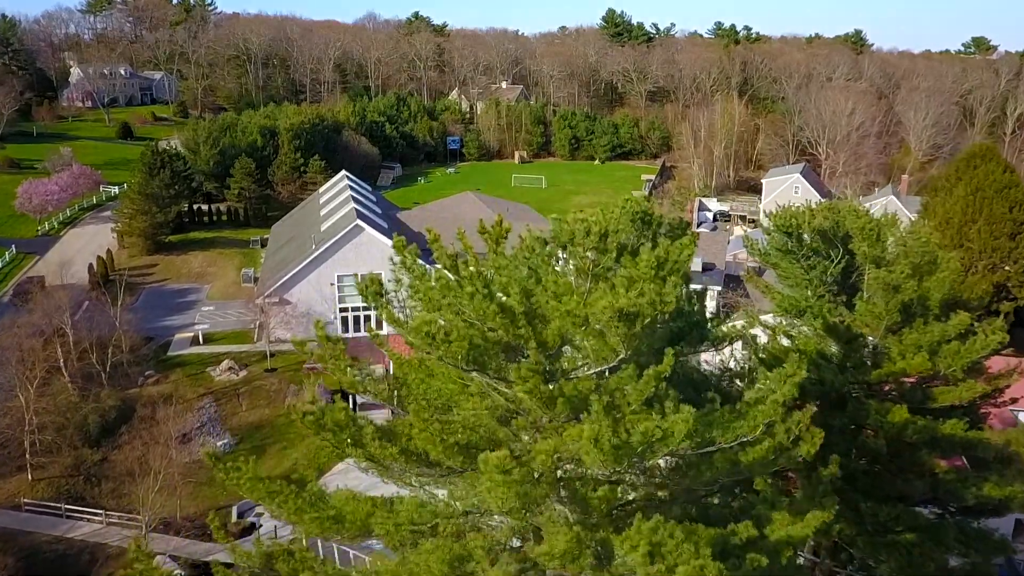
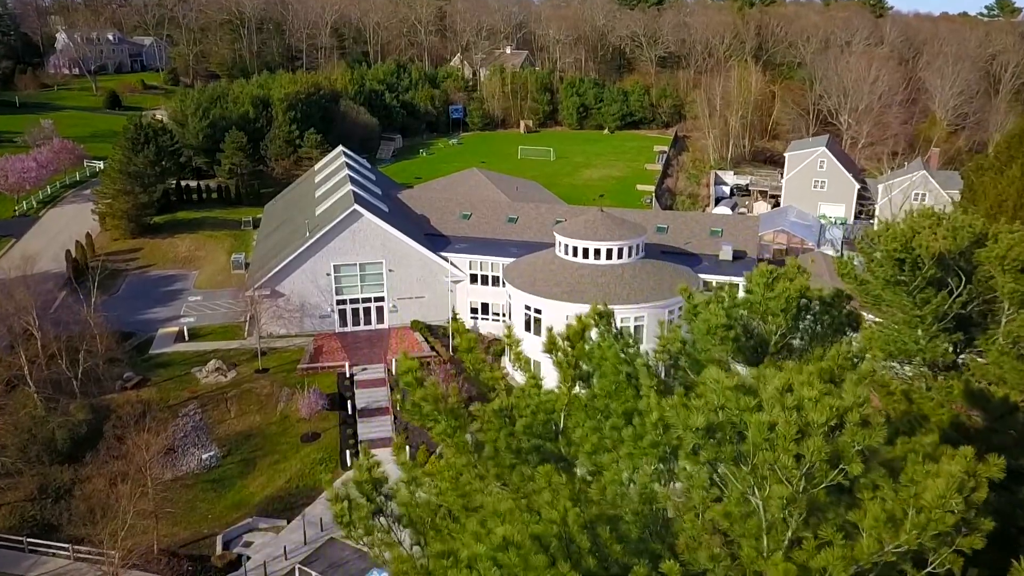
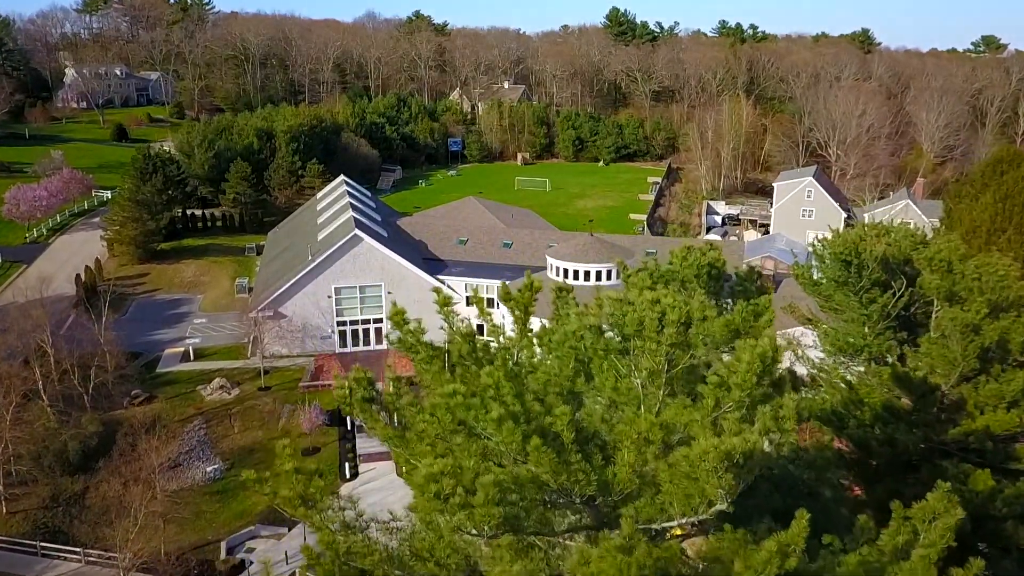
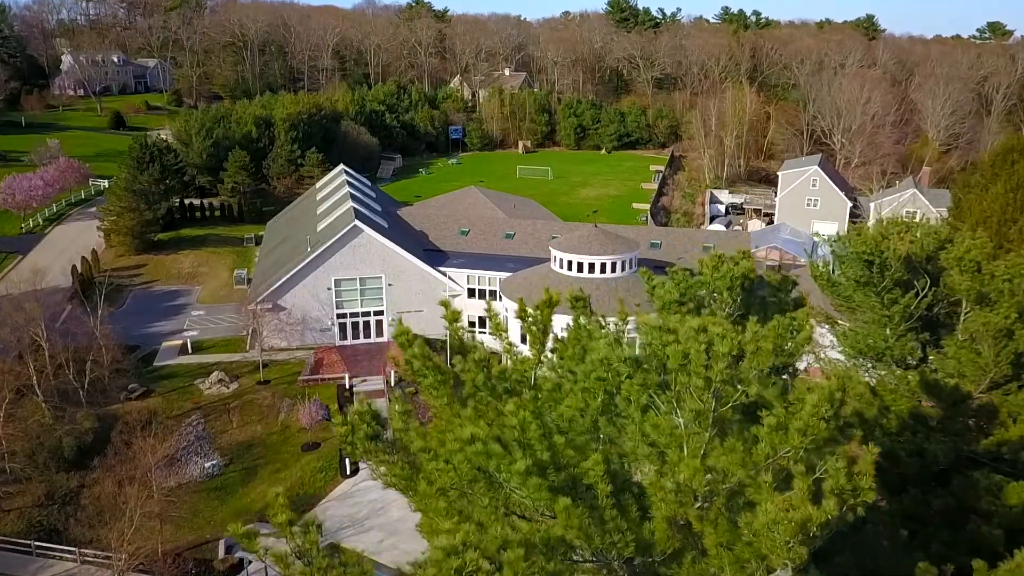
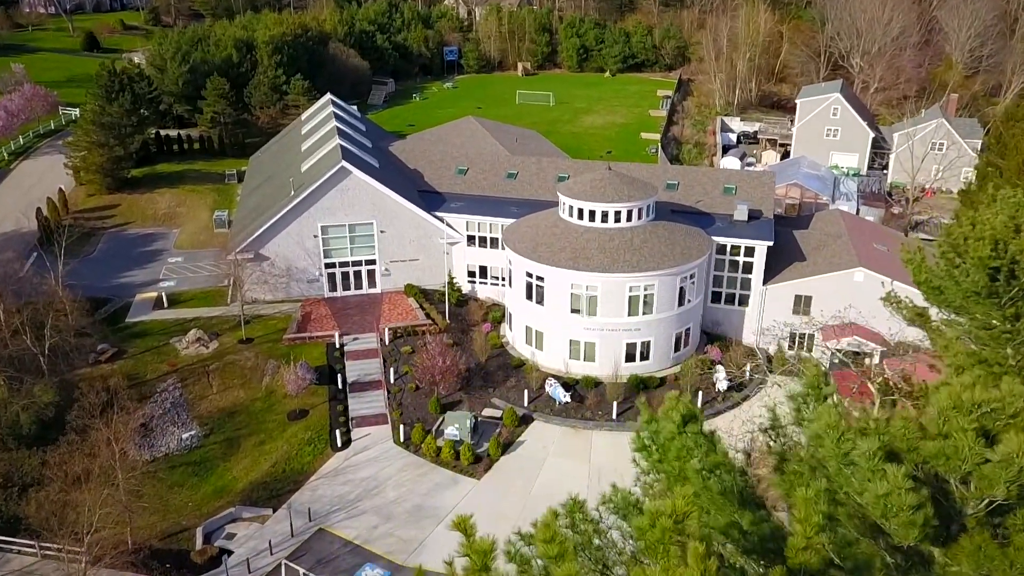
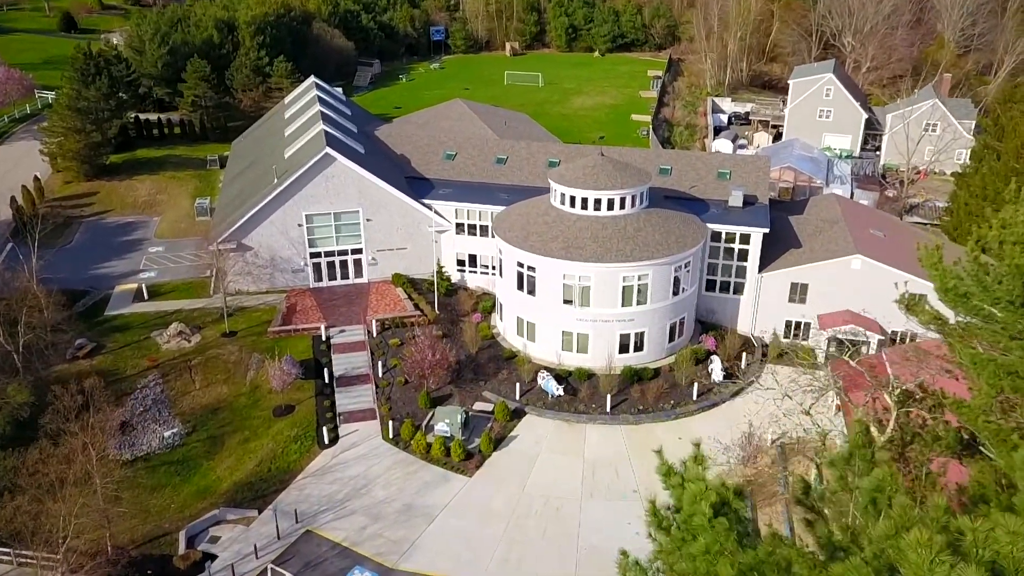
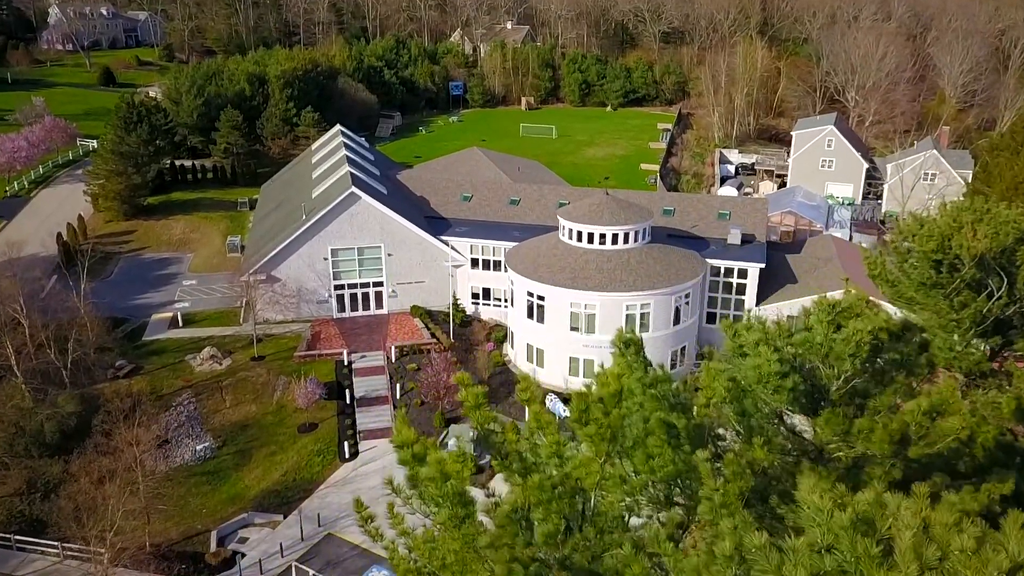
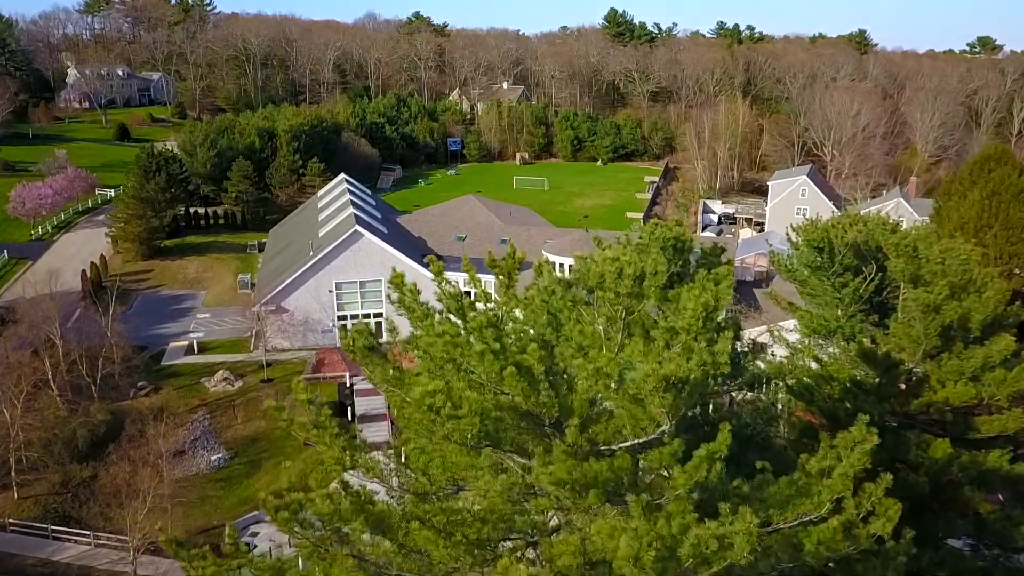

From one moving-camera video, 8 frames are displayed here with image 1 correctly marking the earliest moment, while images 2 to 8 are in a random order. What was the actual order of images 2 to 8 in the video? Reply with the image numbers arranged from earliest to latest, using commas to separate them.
8, 3, 4, 2, 7, 5, 6
